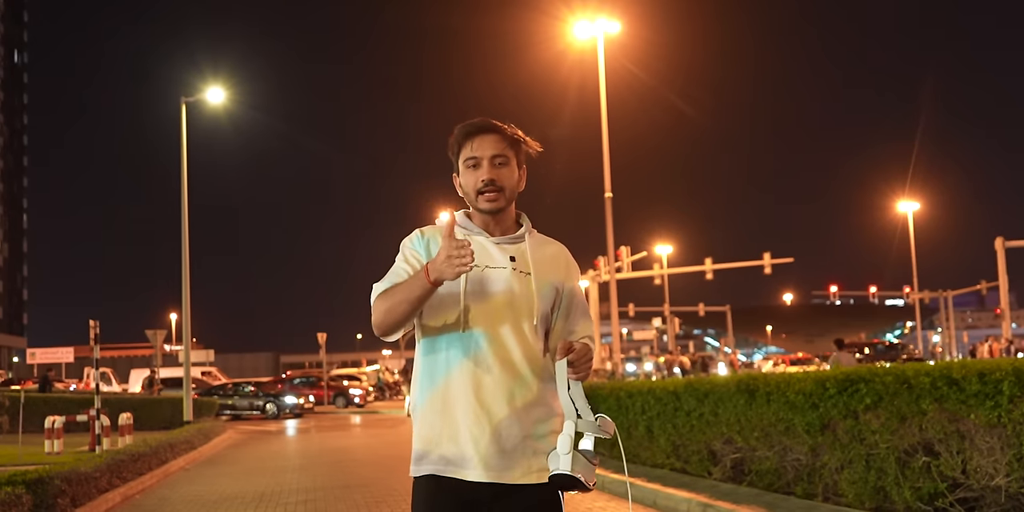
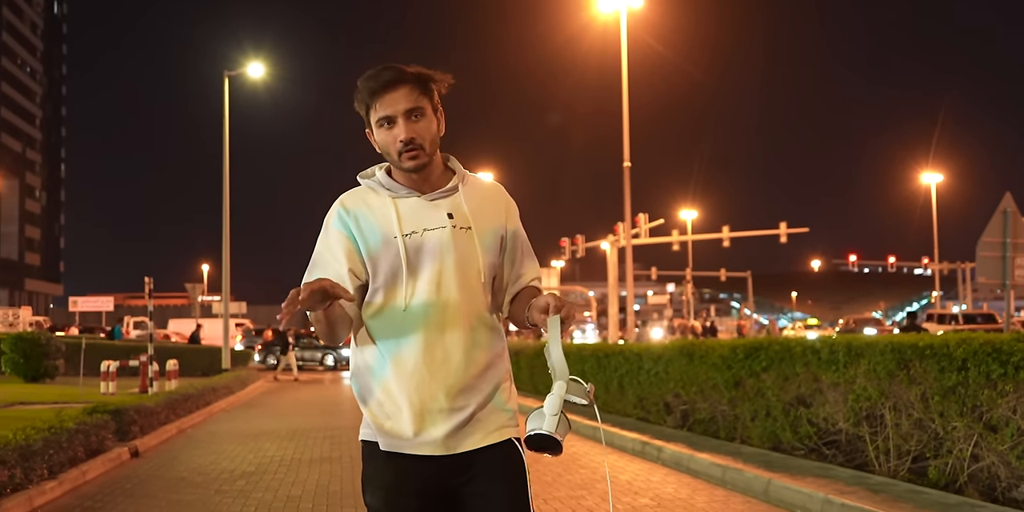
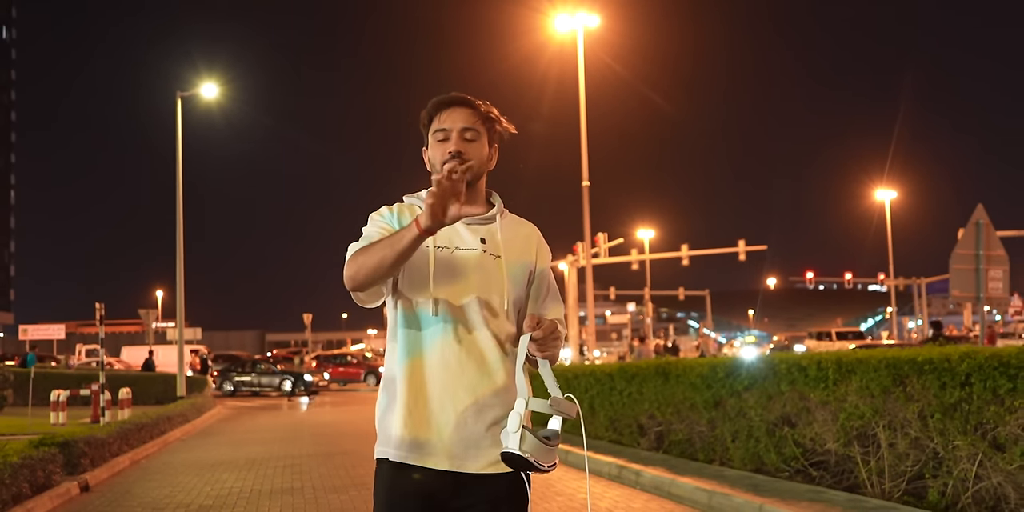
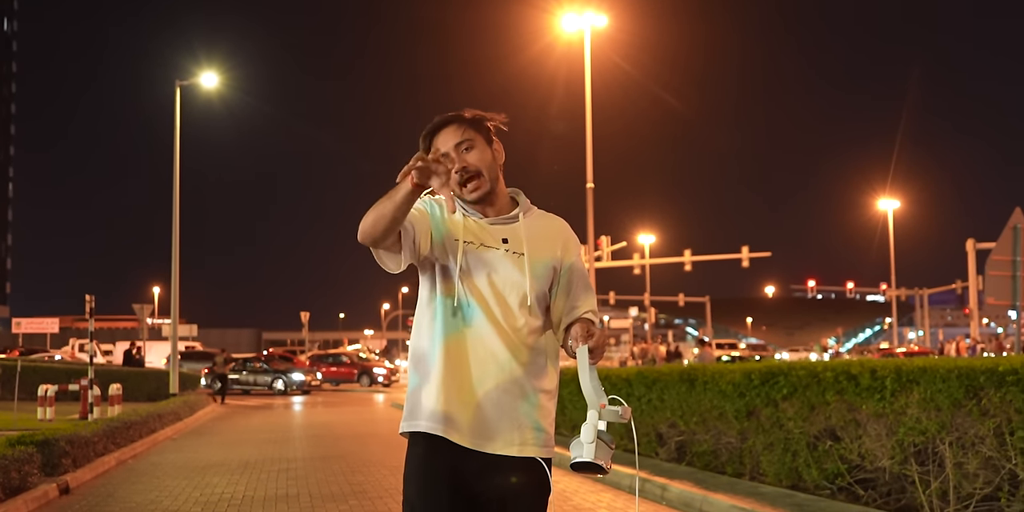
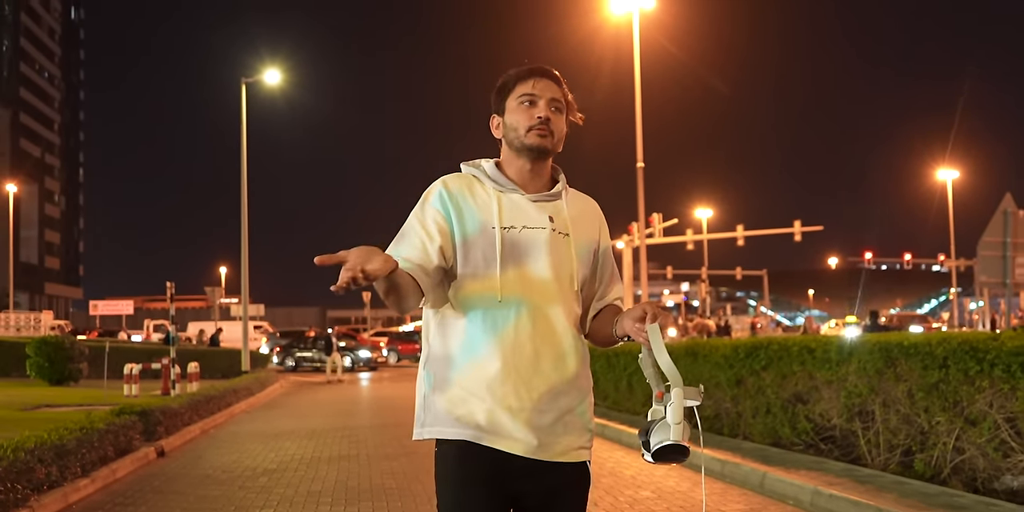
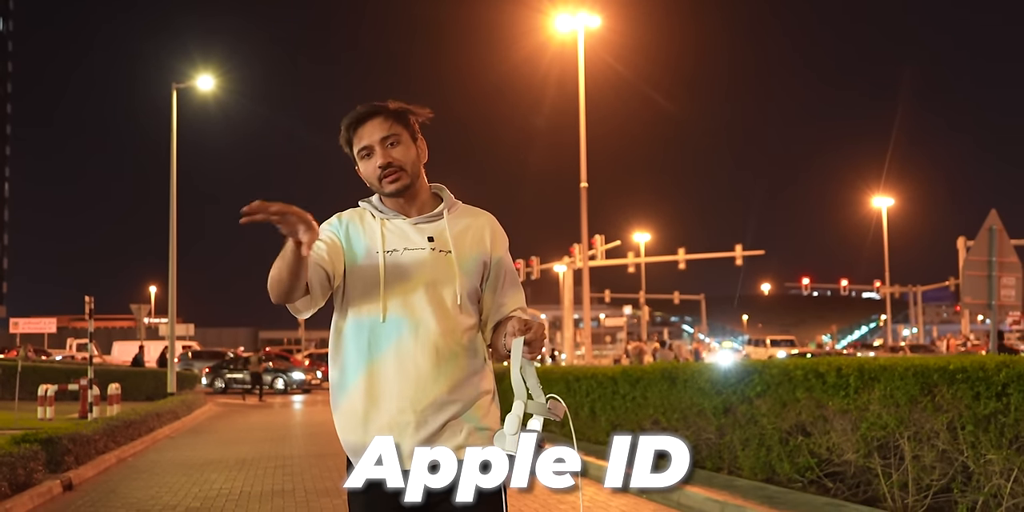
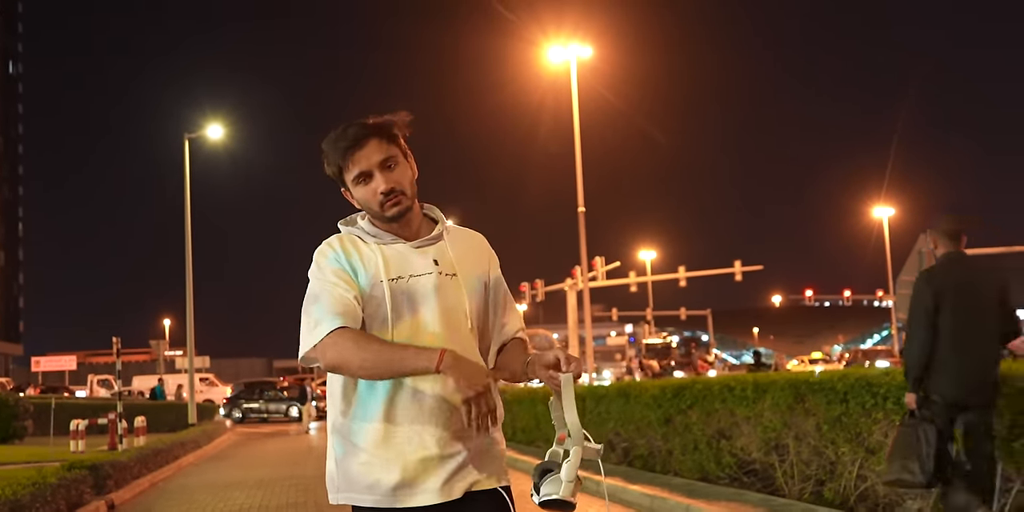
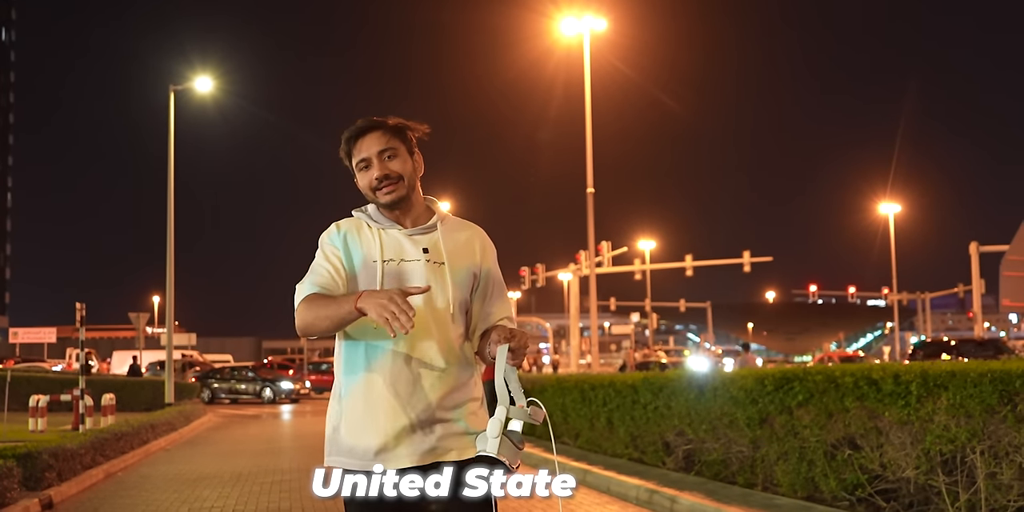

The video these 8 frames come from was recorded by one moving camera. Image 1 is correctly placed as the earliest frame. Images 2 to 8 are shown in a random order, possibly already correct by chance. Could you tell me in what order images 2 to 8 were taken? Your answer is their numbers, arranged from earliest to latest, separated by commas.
8, 4, 6, 3, 2, 5, 7
